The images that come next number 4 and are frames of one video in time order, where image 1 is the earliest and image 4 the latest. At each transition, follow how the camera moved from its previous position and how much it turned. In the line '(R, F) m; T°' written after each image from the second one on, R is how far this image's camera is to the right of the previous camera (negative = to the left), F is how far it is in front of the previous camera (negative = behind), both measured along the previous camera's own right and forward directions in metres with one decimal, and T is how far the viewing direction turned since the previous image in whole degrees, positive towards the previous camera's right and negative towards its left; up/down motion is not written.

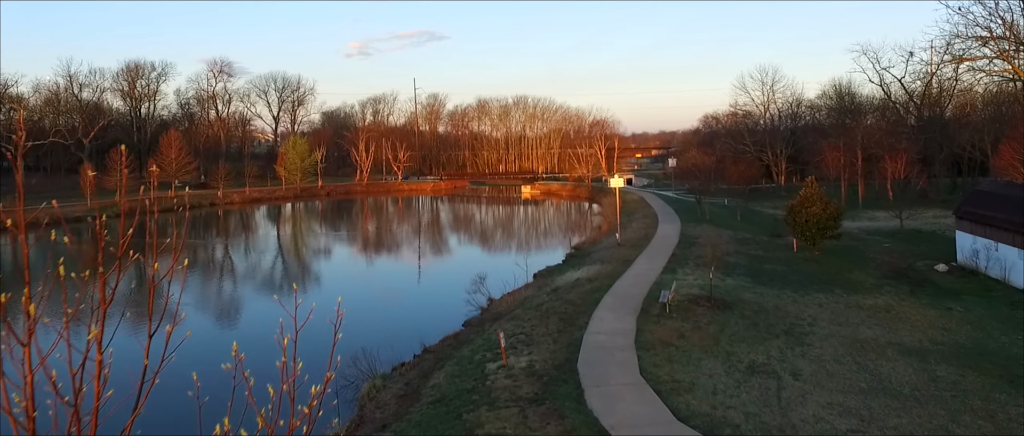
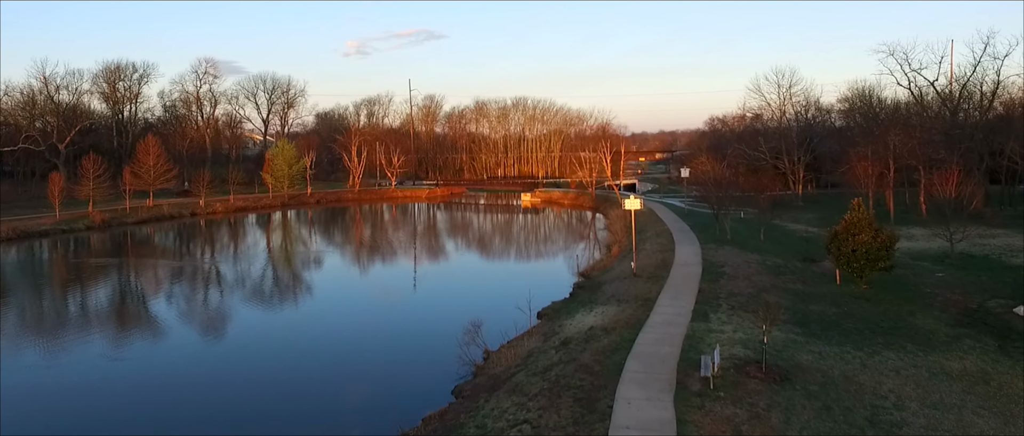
(0.0, +2.2) m; 0°
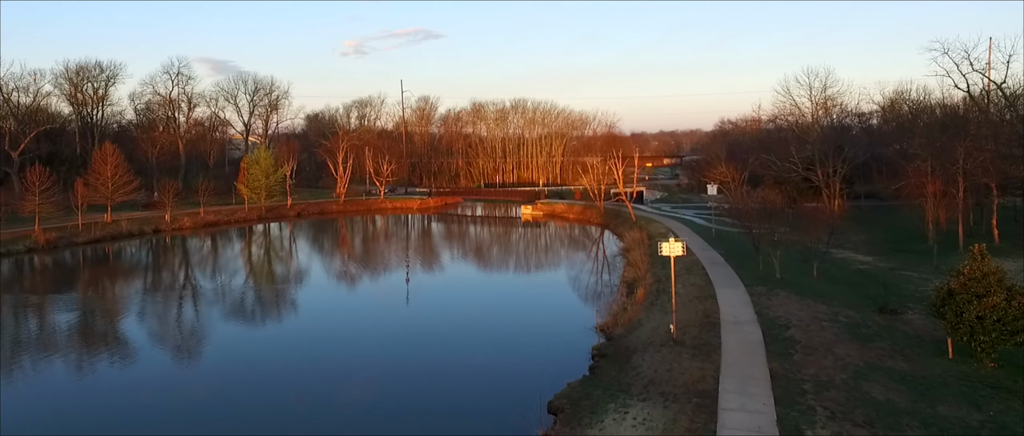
(0.0, +3.8) m; 0°
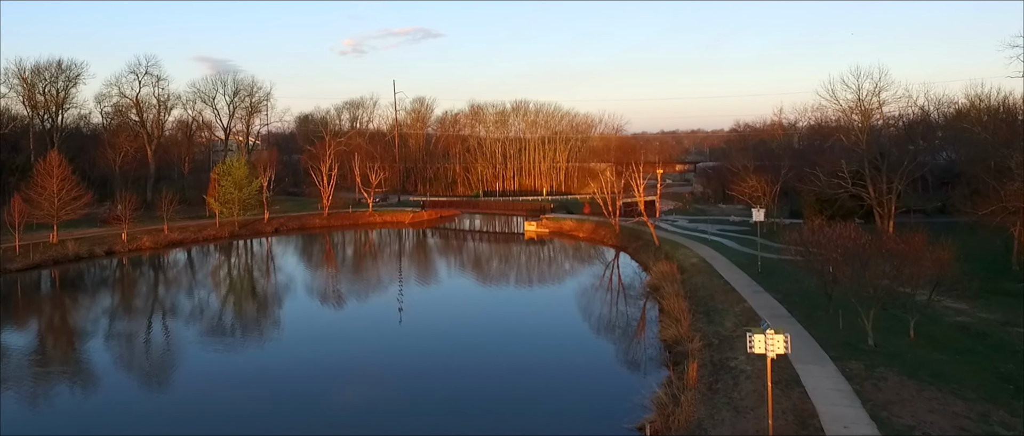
(-0.2, +4.1) m; 0°
